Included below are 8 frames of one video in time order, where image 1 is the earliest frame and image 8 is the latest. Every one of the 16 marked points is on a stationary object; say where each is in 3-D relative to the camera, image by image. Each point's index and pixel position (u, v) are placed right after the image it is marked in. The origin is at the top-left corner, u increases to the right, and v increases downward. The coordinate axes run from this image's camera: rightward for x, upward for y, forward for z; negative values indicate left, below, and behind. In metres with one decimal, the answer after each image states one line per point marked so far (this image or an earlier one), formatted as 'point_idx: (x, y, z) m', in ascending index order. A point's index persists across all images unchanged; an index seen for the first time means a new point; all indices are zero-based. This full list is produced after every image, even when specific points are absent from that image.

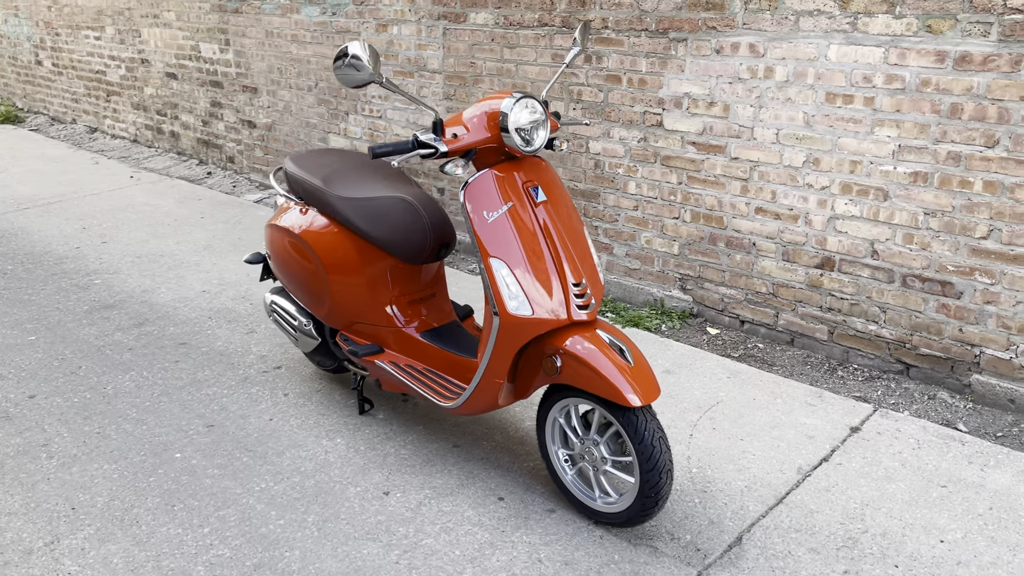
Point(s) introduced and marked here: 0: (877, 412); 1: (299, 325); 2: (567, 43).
0: (+1.3, -0.5, +3.3) m
1: (-0.8, -0.1, +3.3) m
2: (+0.3, +1.2, +4.2) m
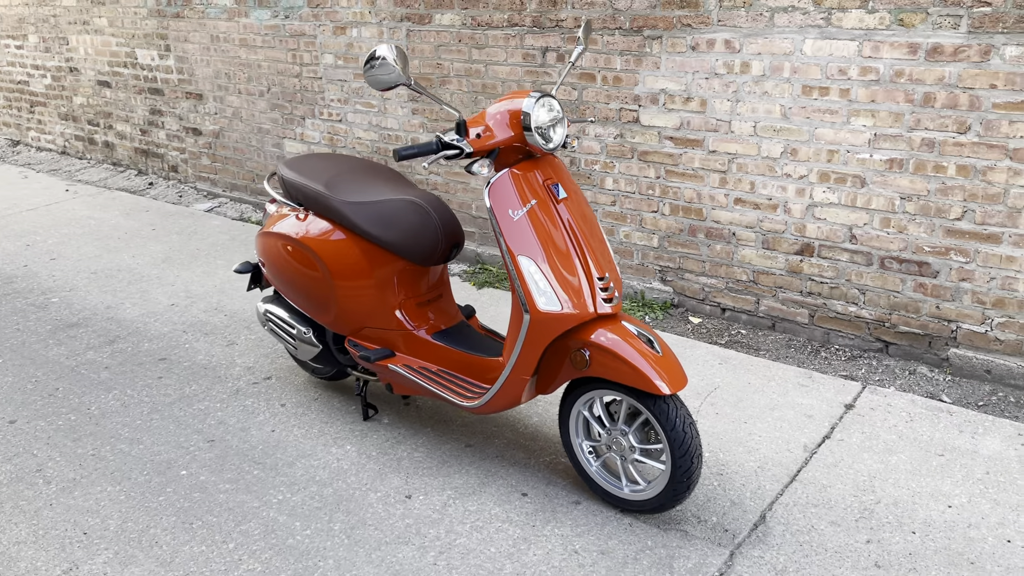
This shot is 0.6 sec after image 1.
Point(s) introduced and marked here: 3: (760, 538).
0: (+1.4, -0.4, +3.4) m
1: (-0.8, -0.2, +3.3) m
2: (+0.1, +1.2, +4.3) m
3: (+0.7, -0.7, +2.6) m
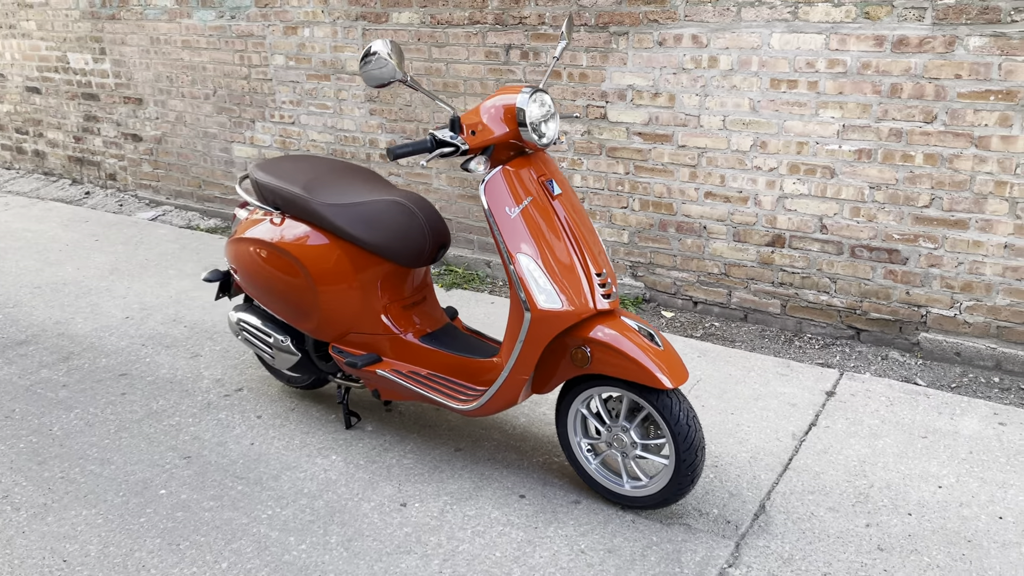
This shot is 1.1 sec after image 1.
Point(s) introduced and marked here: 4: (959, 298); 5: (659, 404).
0: (+1.3, -0.3, +3.5) m
1: (-0.8, -0.2, +3.2) m
2: (-0.1, +1.2, +4.2) m
3: (+0.7, -0.7, +2.6) m
4: (+1.7, 0.0, +3.4) m
5: (+0.4, -0.3, +2.5) m
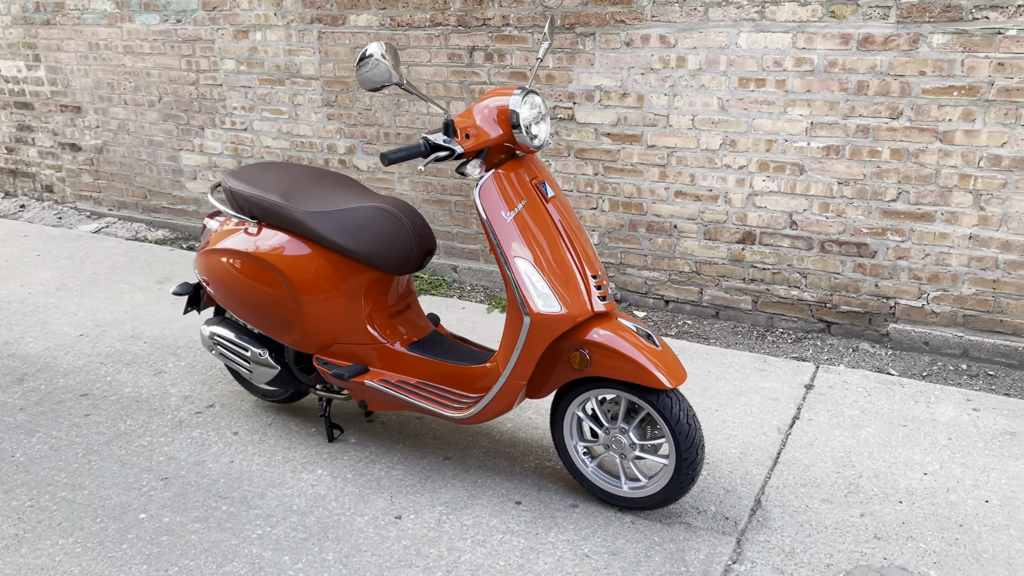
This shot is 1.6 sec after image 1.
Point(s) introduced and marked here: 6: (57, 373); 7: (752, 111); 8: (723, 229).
0: (+1.2, -0.3, +3.5) m
1: (-0.9, -0.2, +3.1) m
2: (-0.2, +1.2, +4.2) m
3: (+0.7, -0.7, +2.6) m
4: (+1.7, 0.0, +3.5) m
5: (+0.4, -0.3, +2.5) m
6: (-2.0, -0.4, +3.8) m
7: (+1.0, +0.7, +3.6) m
8: (+0.9, +0.3, +3.9) m
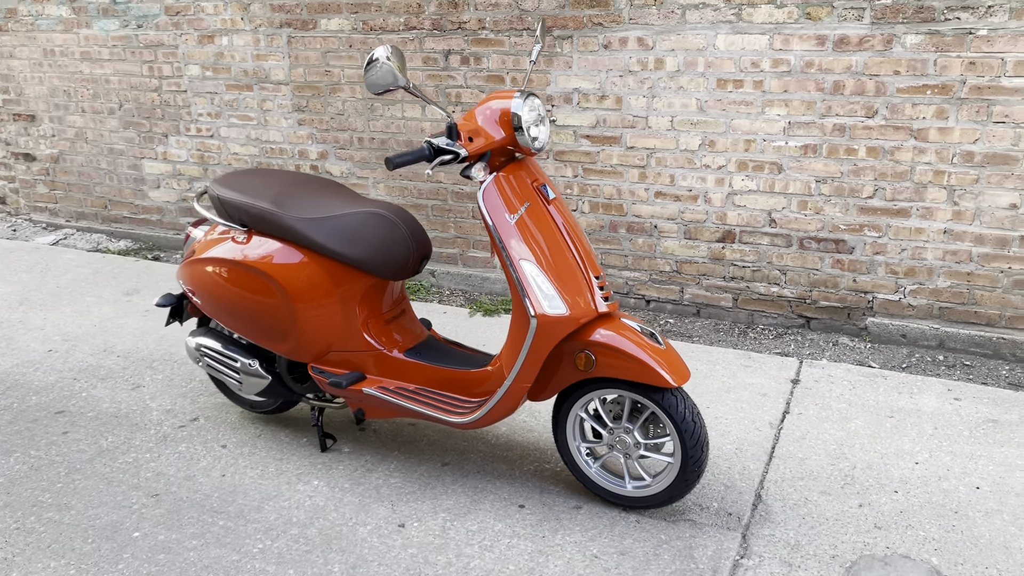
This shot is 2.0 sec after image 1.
0: (+1.2, -0.3, +3.6) m
1: (-0.9, -0.3, +3.0) m
2: (-0.3, +1.2, +4.2) m
3: (+0.8, -0.7, +2.7) m
4: (+1.6, 0.0, +3.6) m
5: (+0.4, -0.3, +2.5) m
6: (-2.0, -0.4, +3.7) m
7: (+0.9, +0.7, +3.7) m
8: (+0.8, +0.3, +3.9) m
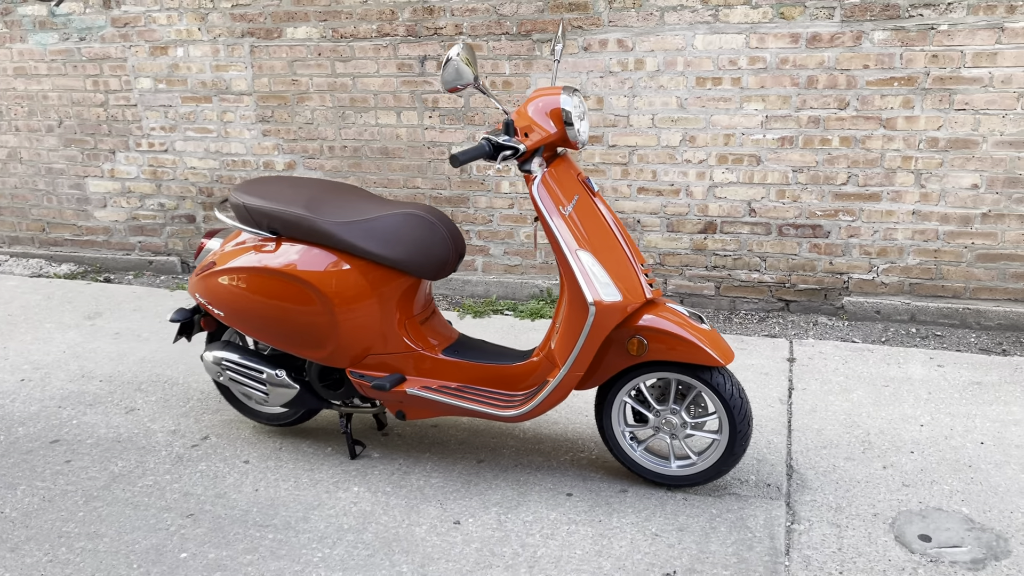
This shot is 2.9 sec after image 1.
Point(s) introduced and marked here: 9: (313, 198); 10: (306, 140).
0: (+1.2, -0.2, +3.8) m
1: (-0.8, -0.3, +2.9) m
2: (-0.5, +1.1, +4.2) m
3: (+0.9, -0.6, +2.8) m
4: (+1.6, +0.1, +3.9) m
5: (+0.6, -0.3, +2.6) m
6: (-2.0, -0.5, +3.5) m
7: (+0.9, +0.8, +3.9) m
8: (+0.8, +0.3, +4.1) m
9: (-0.6, +0.3, +2.8) m
10: (-1.1, +0.8, +4.6) m
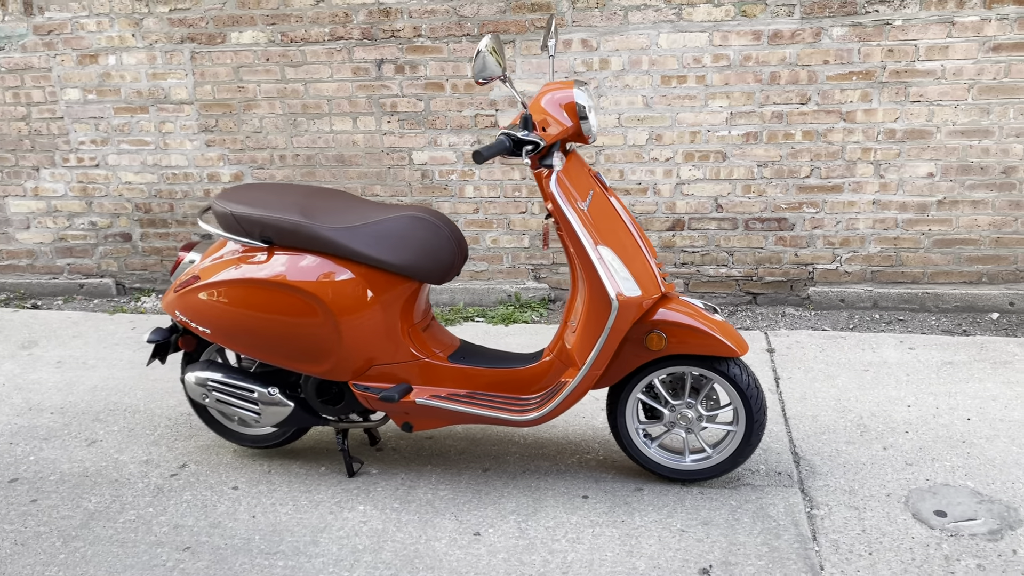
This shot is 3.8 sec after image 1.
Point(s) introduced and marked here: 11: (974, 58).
0: (+1.1, -0.2, +3.9) m
1: (-0.8, -0.3, +2.8) m
2: (-0.7, +1.1, +4.1) m
3: (+1.0, -0.6, +2.8) m
4: (+1.5, +0.2, +4.0) m
5: (+0.6, -0.3, +2.6) m
6: (-2.0, -0.6, +3.2) m
7: (+0.7, +0.8, +3.9) m
8: (+0.7, +0.3, +4.1) m
9: (-0.6, +0.3, +2.7) m
10: (-1.3, +0.7, +4.4) m
11: (+1.9, +0.9, +3.6) m
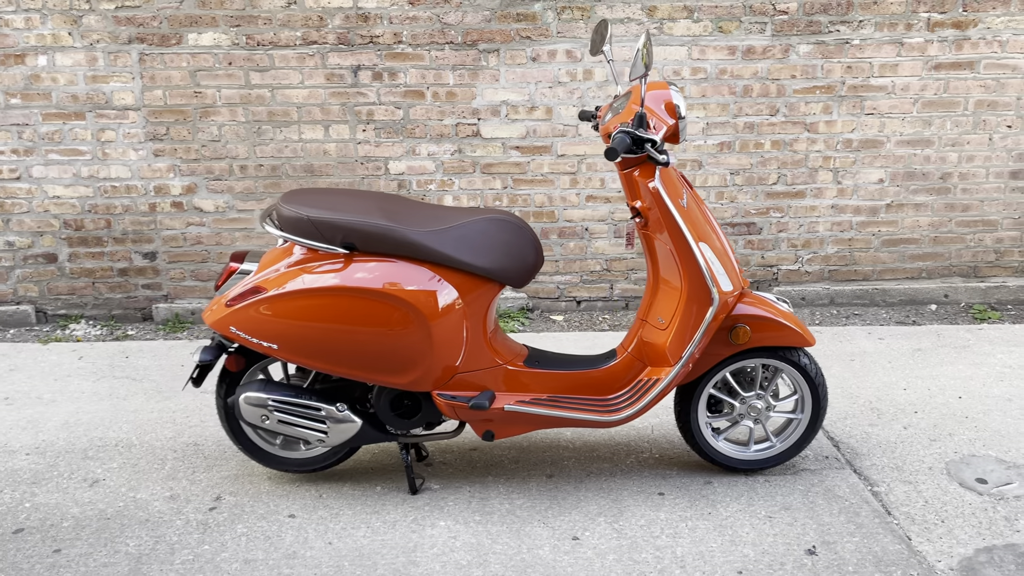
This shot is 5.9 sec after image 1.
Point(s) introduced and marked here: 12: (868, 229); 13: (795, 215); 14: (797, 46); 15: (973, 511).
0: (+1.1, -0.2, +4.1) m
1: (-0.5, -0.4, +2.6) m
2: (-0.7, +1.0, +3.9) m
3: (+1.2, -0.6, +3.0) m
4: (+1.4, +0.2, +4.3) m
5: (+0.9, -0.2, +2.8) m
6: (-1.8, -0.7, +2.7) m
7: (+0.7, +0.8, +4.0) m
8: (+0.6, +0.3, +4.2) m
9: (-0.4, +0.2, +2.5) m
10: (-1.4, +0.6, +4.1) m
11: (+1.9, +1.0, +4.0) m
12: (+1.7, +0.3, +4.3) m
13: (+1.4, +0.3, +4.2) m
14: (+1.3, +1.1, +4.0) m
15: (+1.4, -0.7, +2.7) m
